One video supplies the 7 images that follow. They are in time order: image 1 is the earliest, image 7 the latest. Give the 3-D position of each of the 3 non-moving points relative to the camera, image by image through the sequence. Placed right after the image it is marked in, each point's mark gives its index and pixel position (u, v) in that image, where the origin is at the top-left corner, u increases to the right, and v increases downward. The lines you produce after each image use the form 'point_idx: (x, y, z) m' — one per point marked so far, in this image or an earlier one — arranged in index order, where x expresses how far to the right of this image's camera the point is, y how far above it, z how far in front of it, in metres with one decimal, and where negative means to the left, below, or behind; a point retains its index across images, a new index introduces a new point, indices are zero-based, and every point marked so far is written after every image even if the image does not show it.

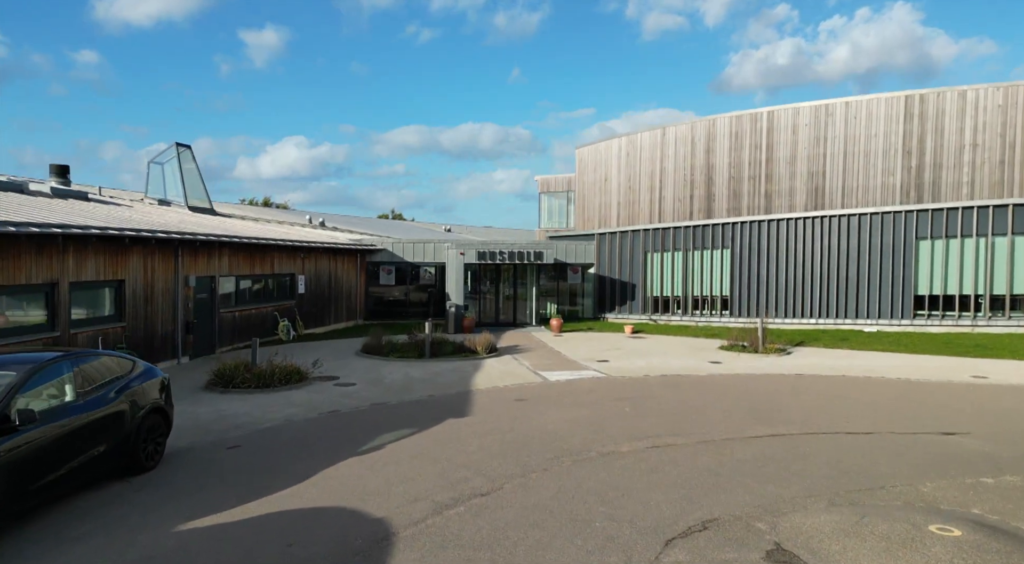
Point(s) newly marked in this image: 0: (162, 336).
0: (-7.4, -1.1, +15.3) m
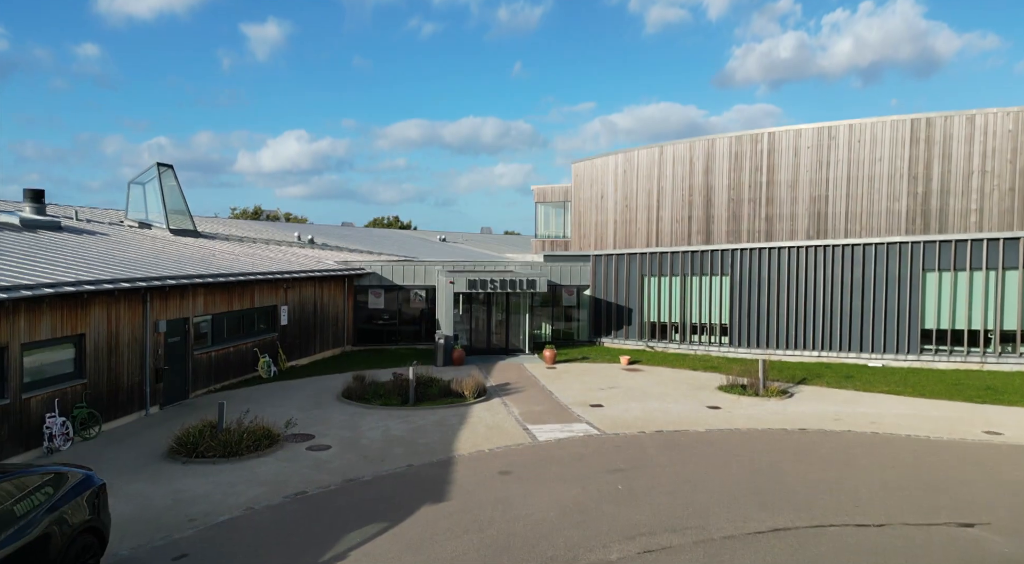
0: (-7.6, -2.1, +14.4) m
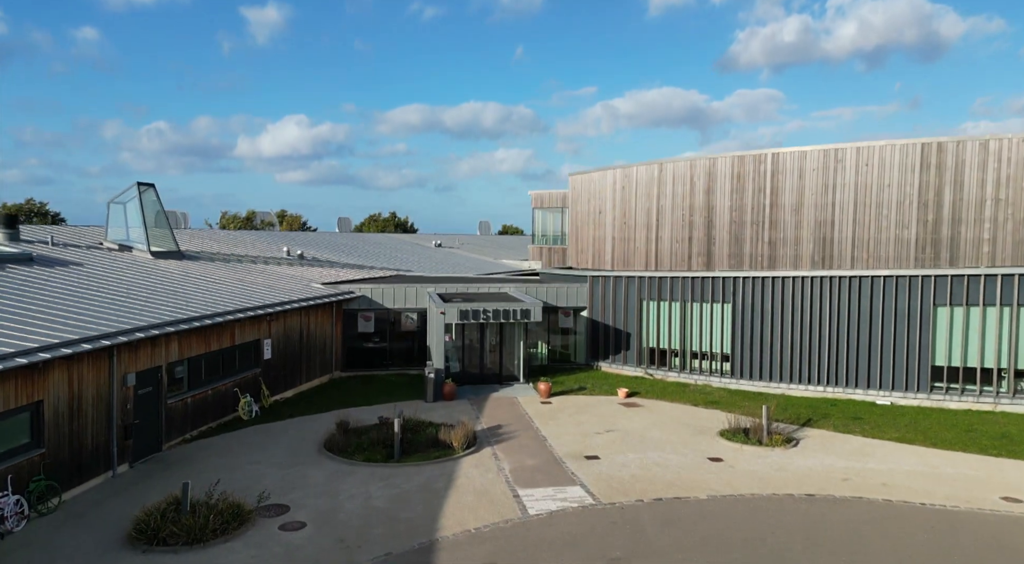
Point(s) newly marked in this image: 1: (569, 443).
0: (-7.9, -3.1, +13.6) m
1: (+1.3, -3.8, +17.1) m
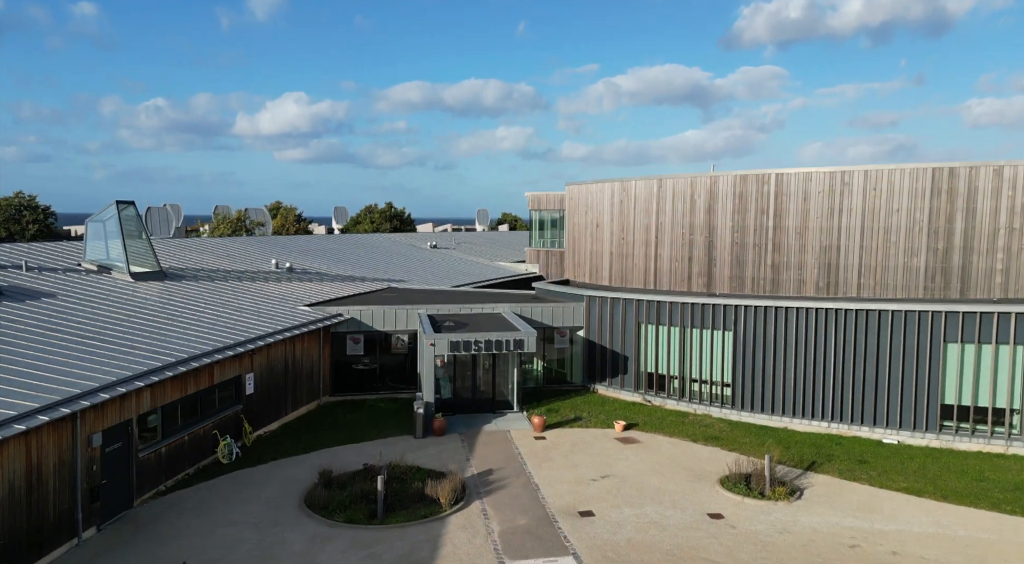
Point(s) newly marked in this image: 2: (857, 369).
0: (-8.1, -4.2, +12.8) m
1: (+1.1, -4.8, +16.4) m
2: (+9.4, -2.4, +19.8) m
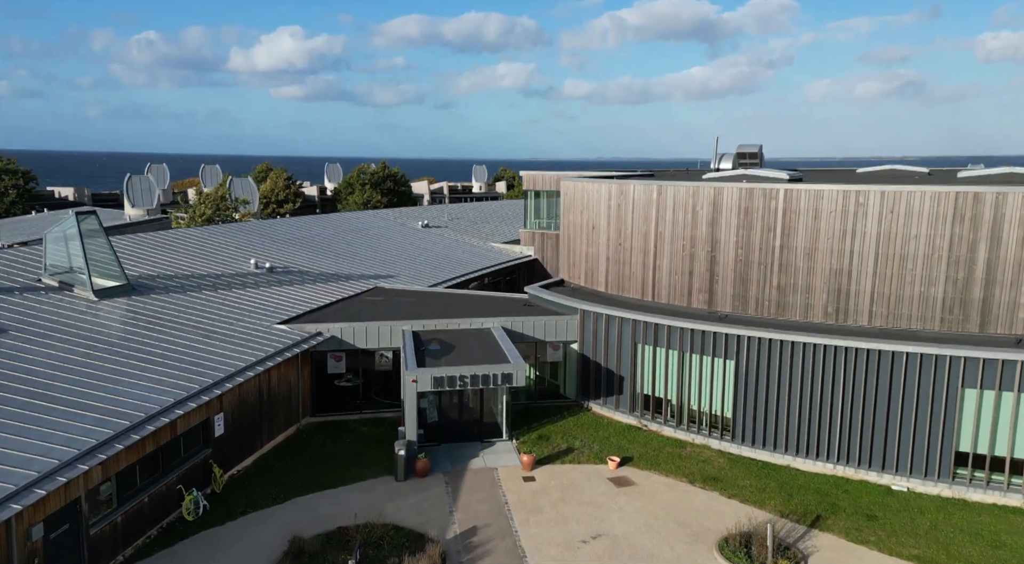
0: (-8.4, -5.6, +11.8) m
1: (+0.8, -5.9, +15.3) m
2: (+9.1, -3.2, +18.5) m
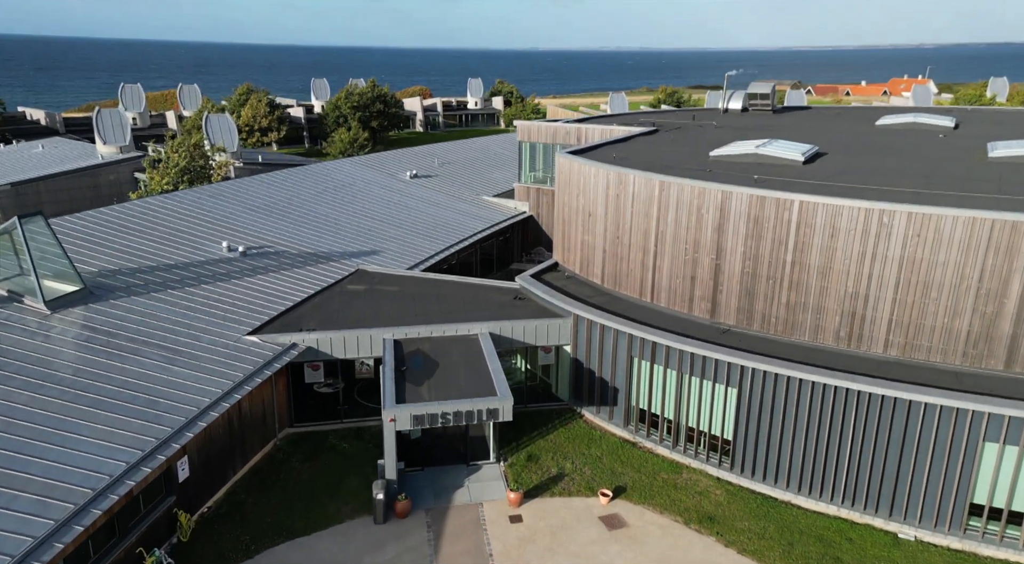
0: (-8.8, -7.4, +10.9) m
1: (+0.4, -7.2, +14.5) m
2: (+8.7, -4.1, +17.3) m
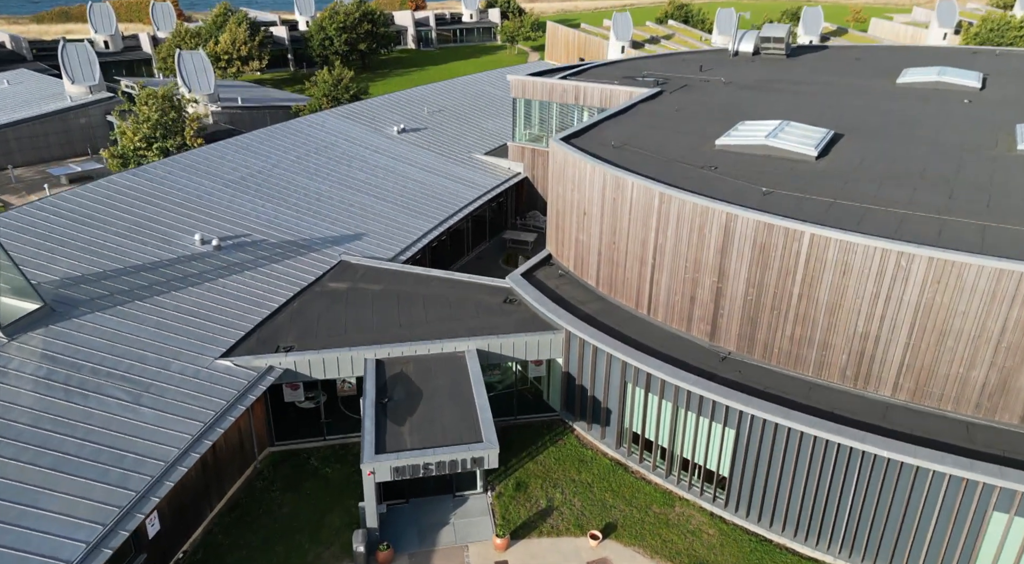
0: (-9.1, -9.3, +10.8) m
1: (+0.1, -8.6, +14.3) m
2: (+8.4, -5.2, +16.6) m
